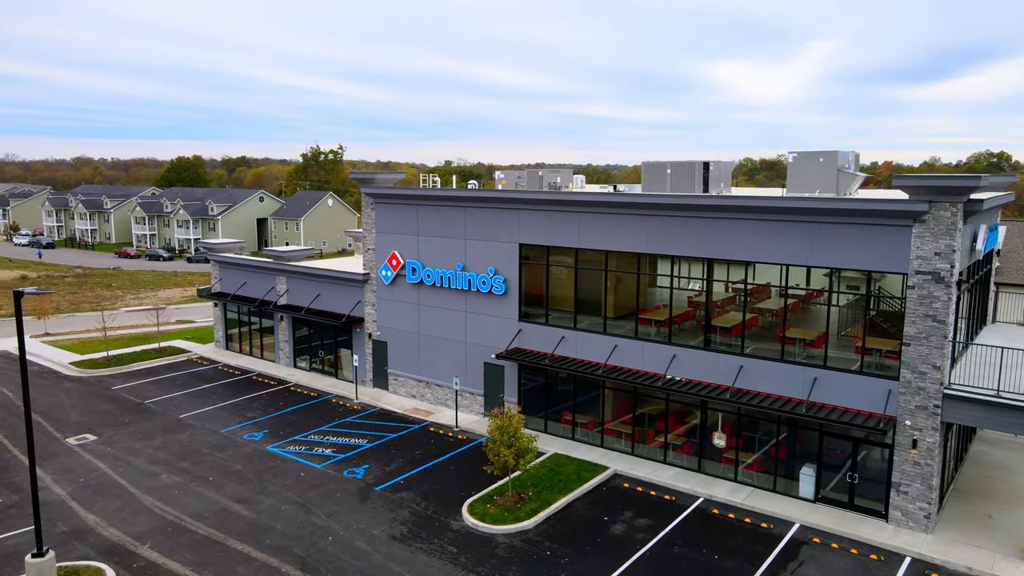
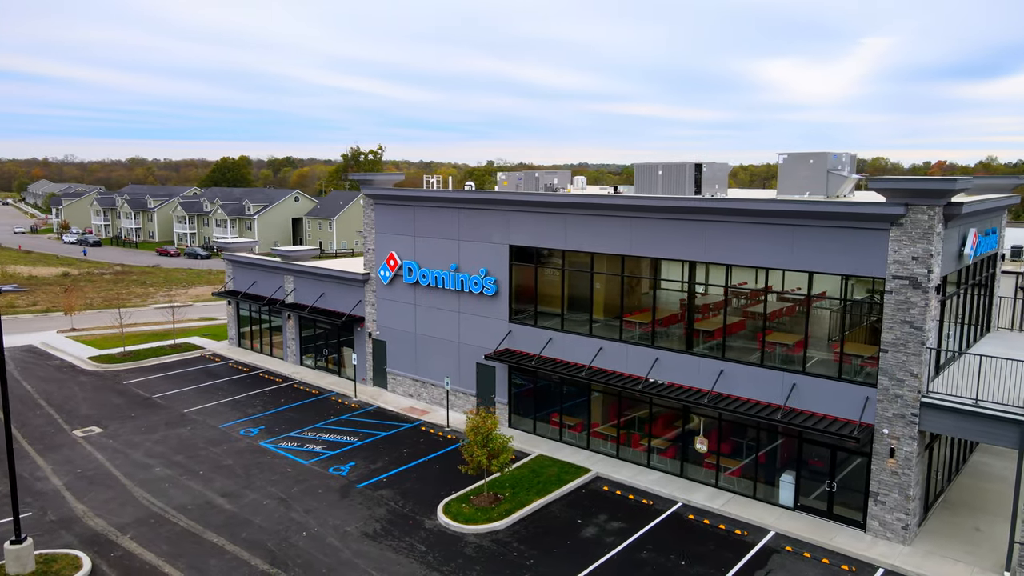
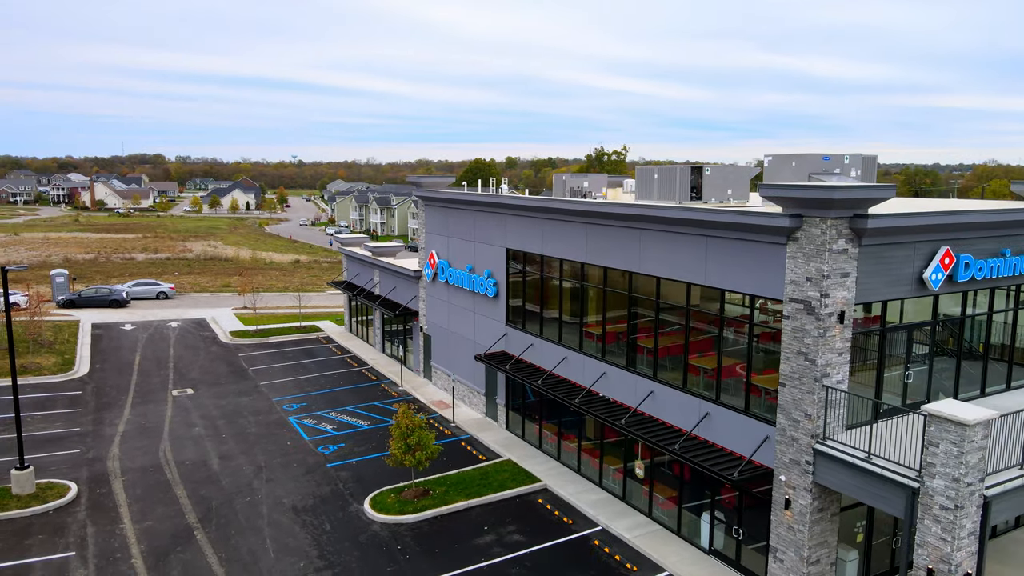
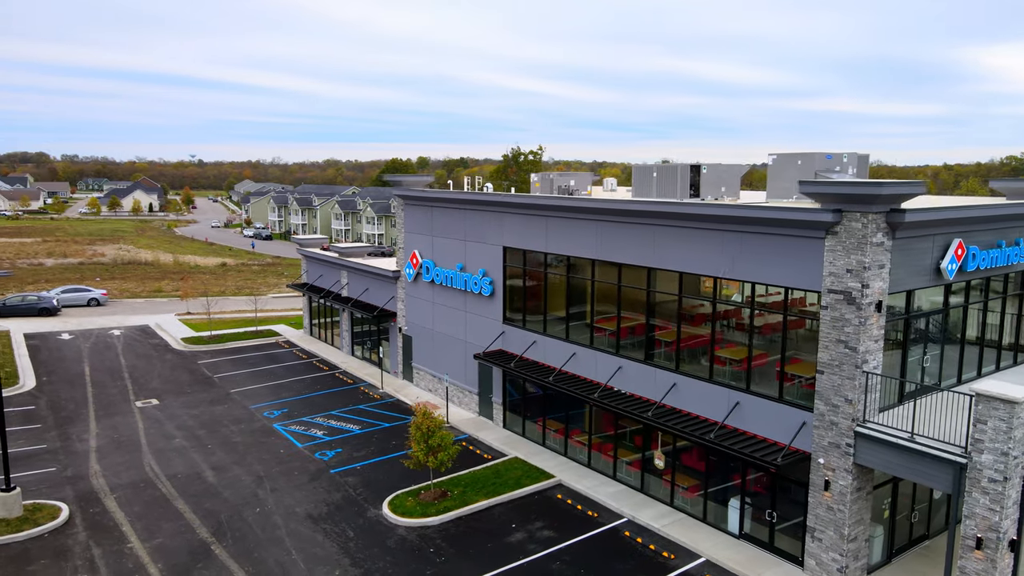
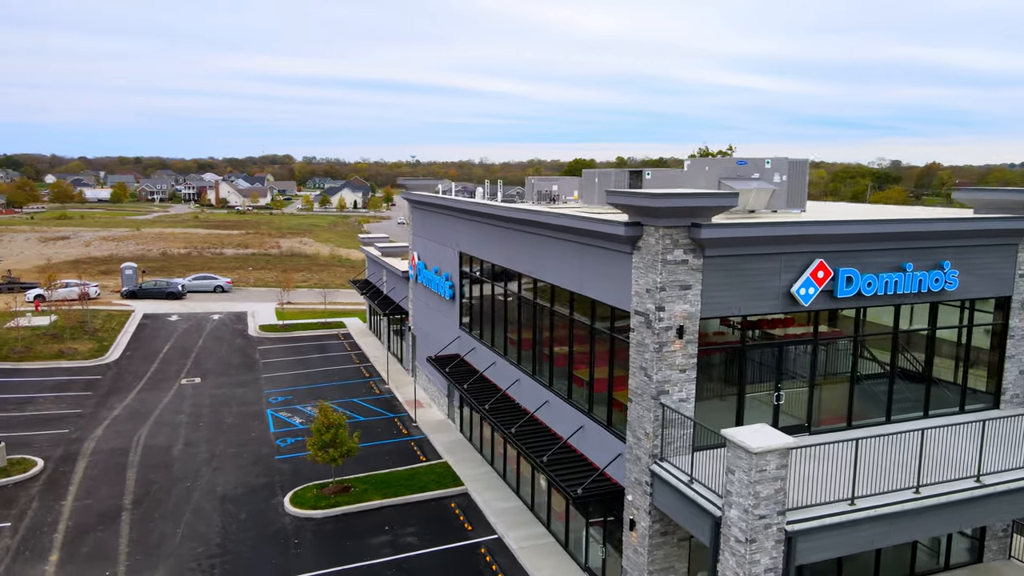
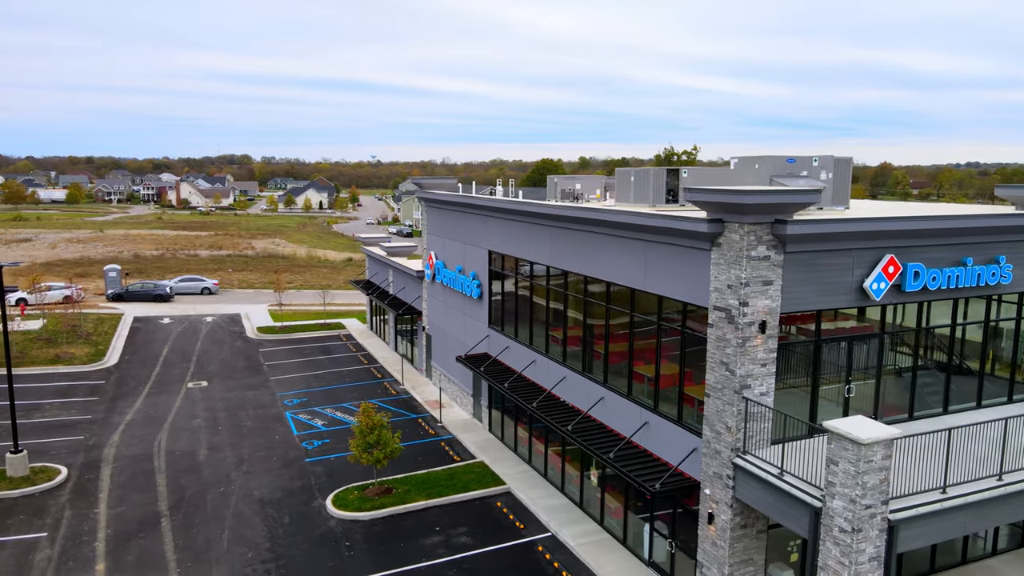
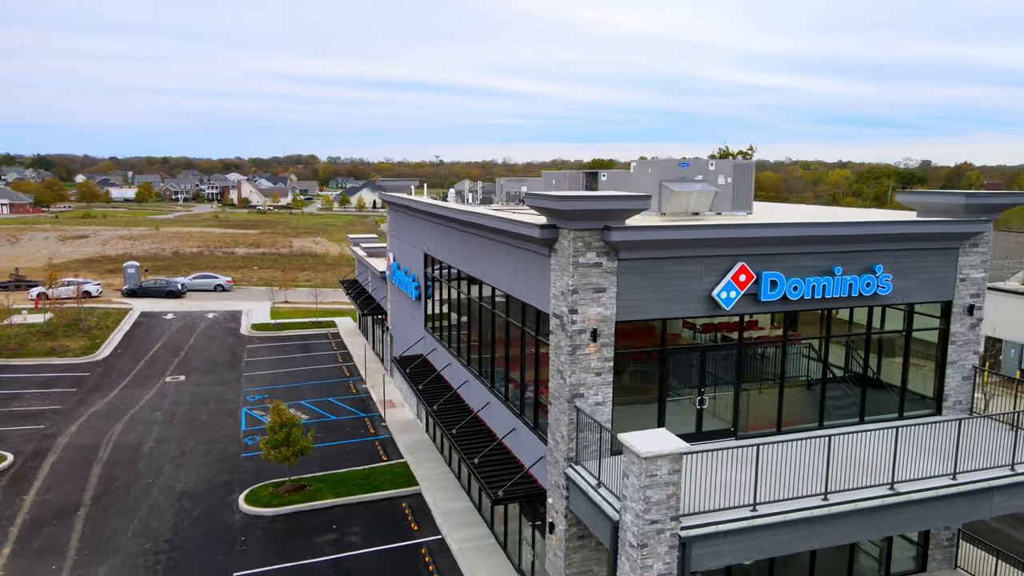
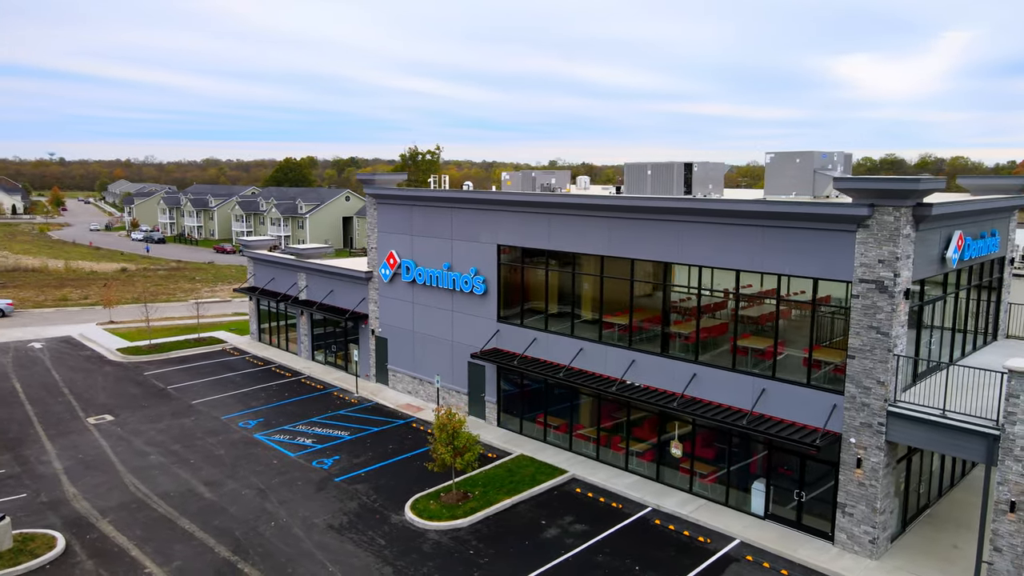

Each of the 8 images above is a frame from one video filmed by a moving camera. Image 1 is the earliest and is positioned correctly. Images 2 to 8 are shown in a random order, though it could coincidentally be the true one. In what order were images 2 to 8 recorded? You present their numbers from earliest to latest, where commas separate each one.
2, 8, 4, 3, 6, 5, 7
